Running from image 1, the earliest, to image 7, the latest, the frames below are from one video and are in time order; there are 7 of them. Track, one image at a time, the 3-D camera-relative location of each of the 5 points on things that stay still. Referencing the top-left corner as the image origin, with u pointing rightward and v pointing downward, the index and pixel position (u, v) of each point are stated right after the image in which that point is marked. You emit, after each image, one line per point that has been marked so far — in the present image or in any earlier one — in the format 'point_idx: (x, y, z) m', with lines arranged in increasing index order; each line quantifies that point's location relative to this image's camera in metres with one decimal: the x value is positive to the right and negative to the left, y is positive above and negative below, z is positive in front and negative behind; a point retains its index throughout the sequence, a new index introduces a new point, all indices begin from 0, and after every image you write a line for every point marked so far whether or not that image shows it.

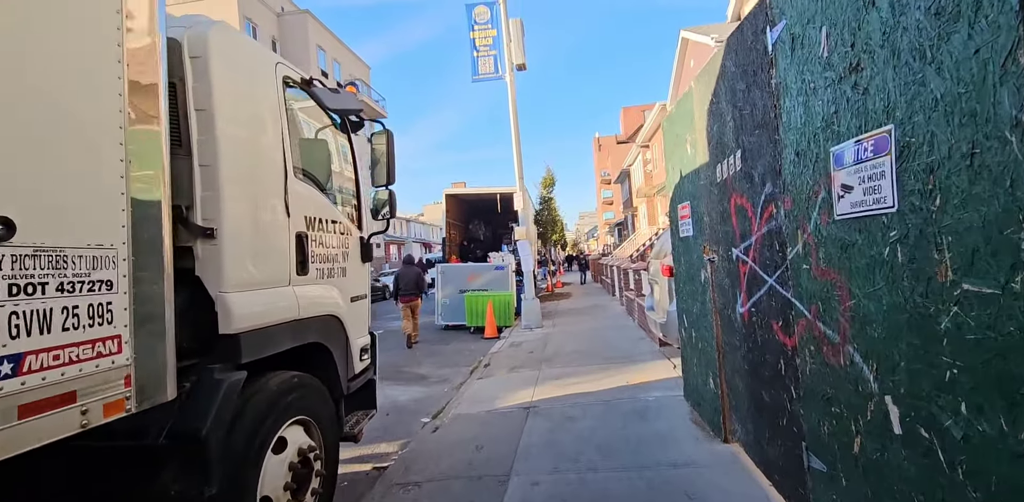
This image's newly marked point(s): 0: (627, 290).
0: (+3.0, -1.0, +13.7) m
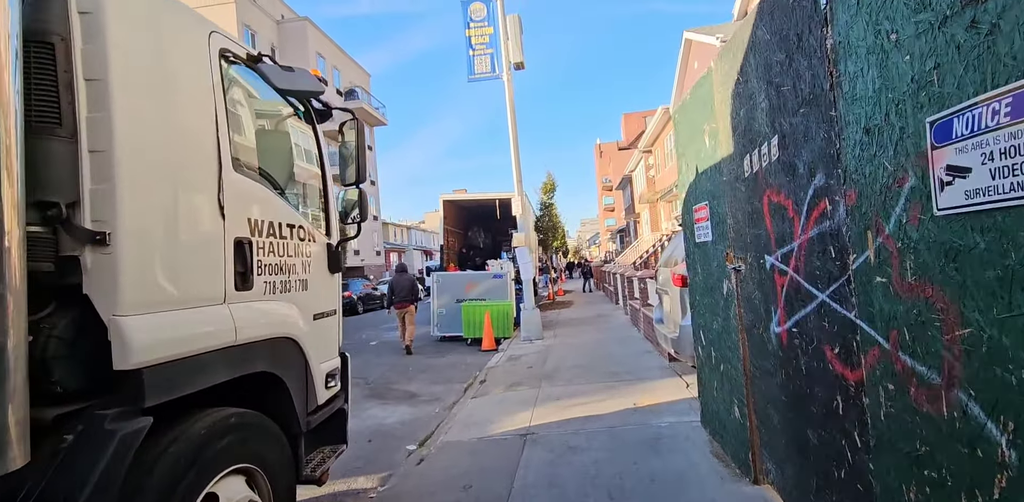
0: (+3.0, -1.2, +13.0) m
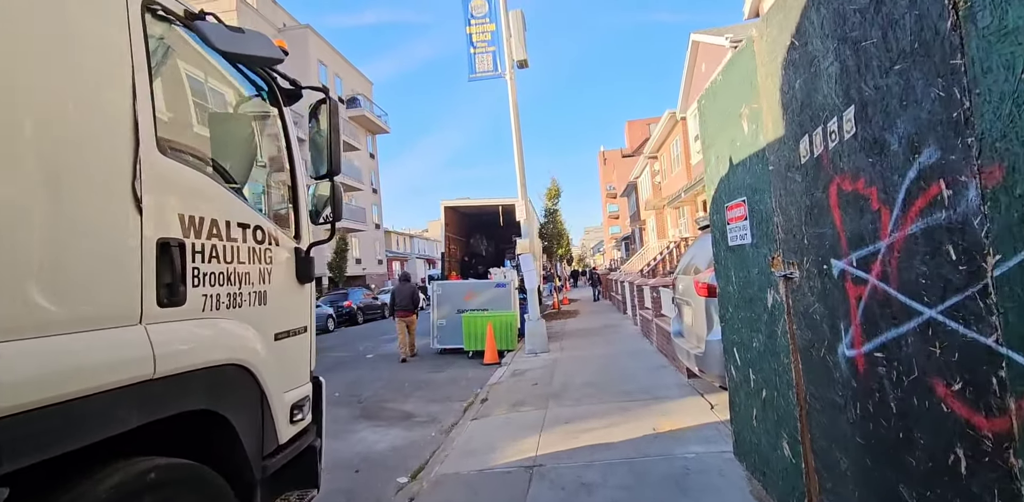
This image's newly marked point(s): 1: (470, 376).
0: (+3.1, -1.4, +12.4) m
1: (-0.8, -2.4, +9.9) m
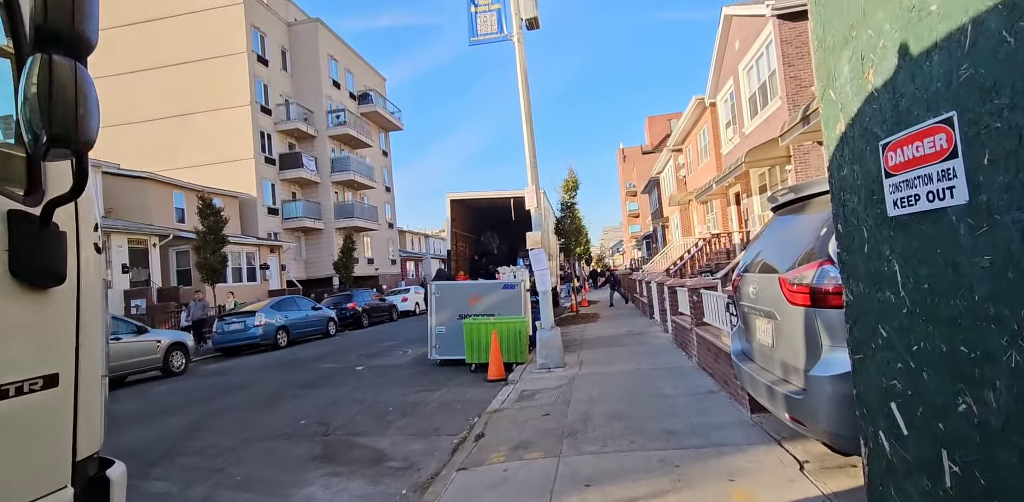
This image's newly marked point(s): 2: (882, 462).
0: (+3.3, -1.3, +10.5) m
1: (-0.7, -2.3, +8.2) m
2: (+1.7, -1.0, +2.4) m
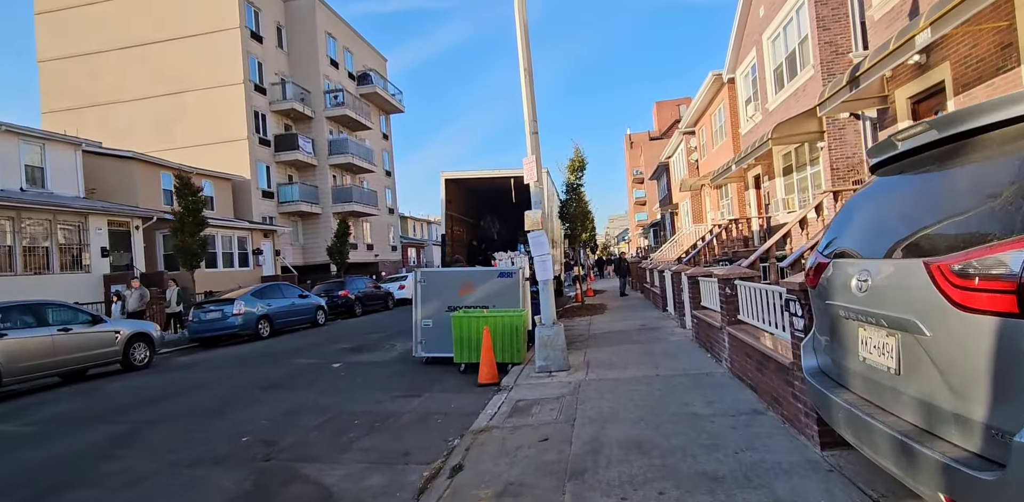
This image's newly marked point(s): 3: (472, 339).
0: (+3.2, -1.0, +9.1) m
1: (-0.8, -2.0, +6.9) m
2: (+1.6, -0.9, +1.0) m
3: (-0.7, -1.5, +8.6) m
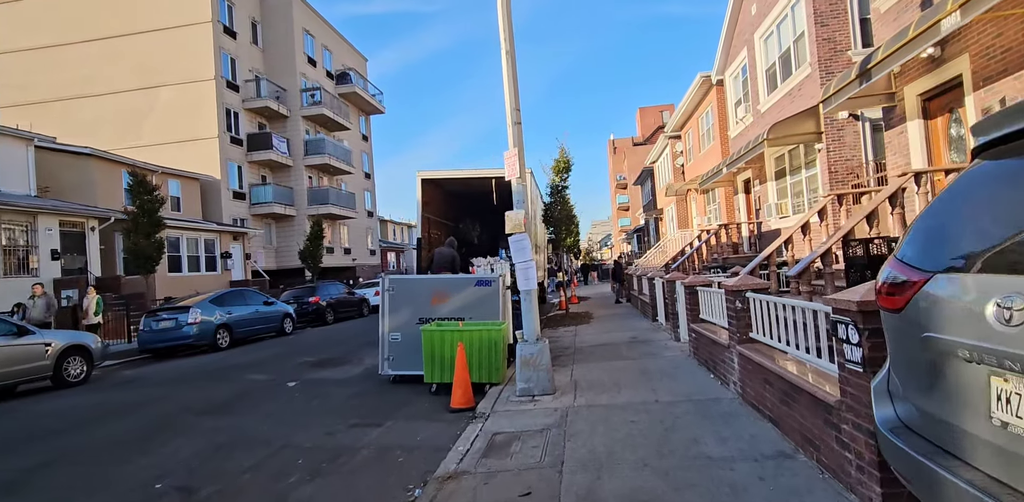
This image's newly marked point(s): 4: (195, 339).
0: (+2.9, -1.1, +8.2) m
1: (-1.0, -2.1, +5.8) m
2: (+1.5, -0.9, +0.1) m
3: (-1.0, -1.5, +7.6) m
4: (-8.8, -2.5, +14.4) m
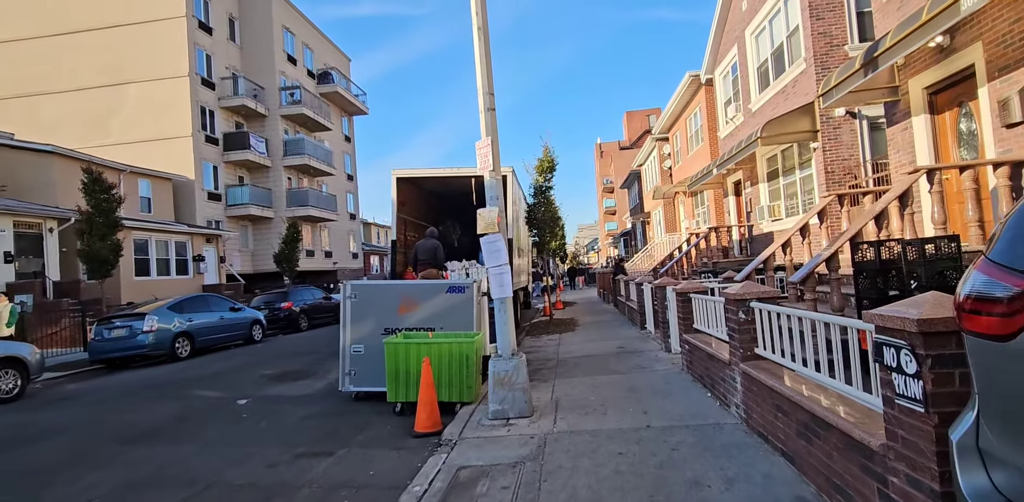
0: (+2.5, -1.2, +7.5) m
1: (-1.3, -2.1, +5.0) m
2: (+1.3, -0.9, -0.7) m
3: (-1.3, -1.6, +6.8) m
4: (-9.4, -2.5, +13.4) m
